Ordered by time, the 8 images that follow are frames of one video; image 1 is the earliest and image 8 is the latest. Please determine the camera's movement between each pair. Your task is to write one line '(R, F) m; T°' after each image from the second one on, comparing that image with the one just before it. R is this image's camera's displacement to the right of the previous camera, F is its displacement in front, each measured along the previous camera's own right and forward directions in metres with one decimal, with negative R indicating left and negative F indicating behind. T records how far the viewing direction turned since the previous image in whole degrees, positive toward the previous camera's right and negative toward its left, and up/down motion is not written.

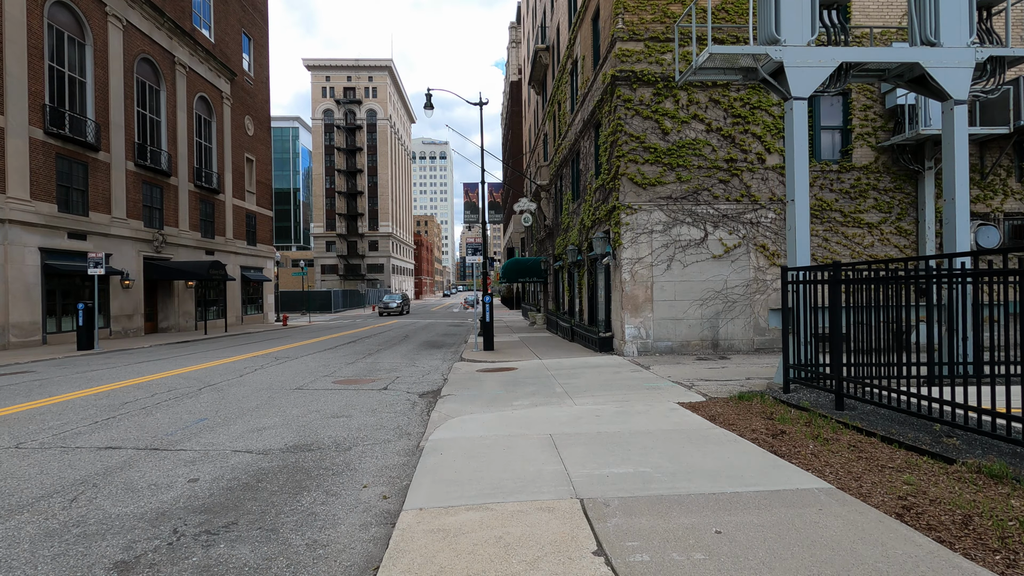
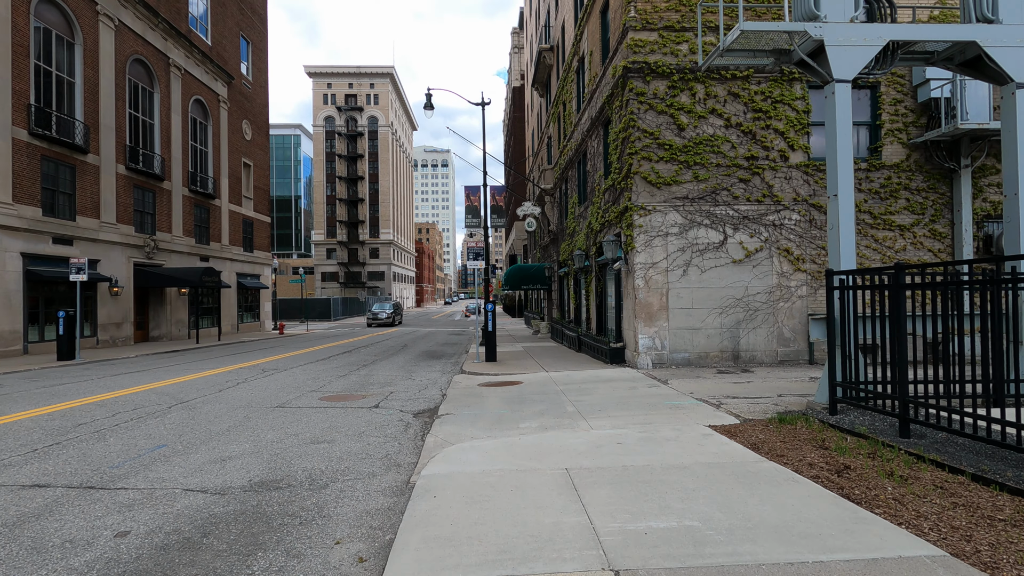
(-0.1, +1.0) m; 0°
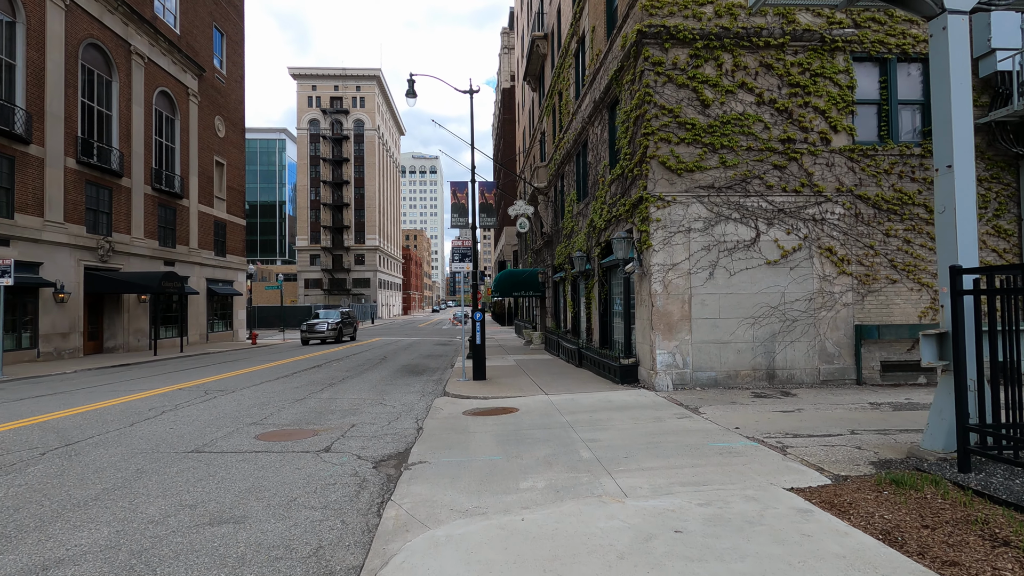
(-0.1, +2.1) m; +1°
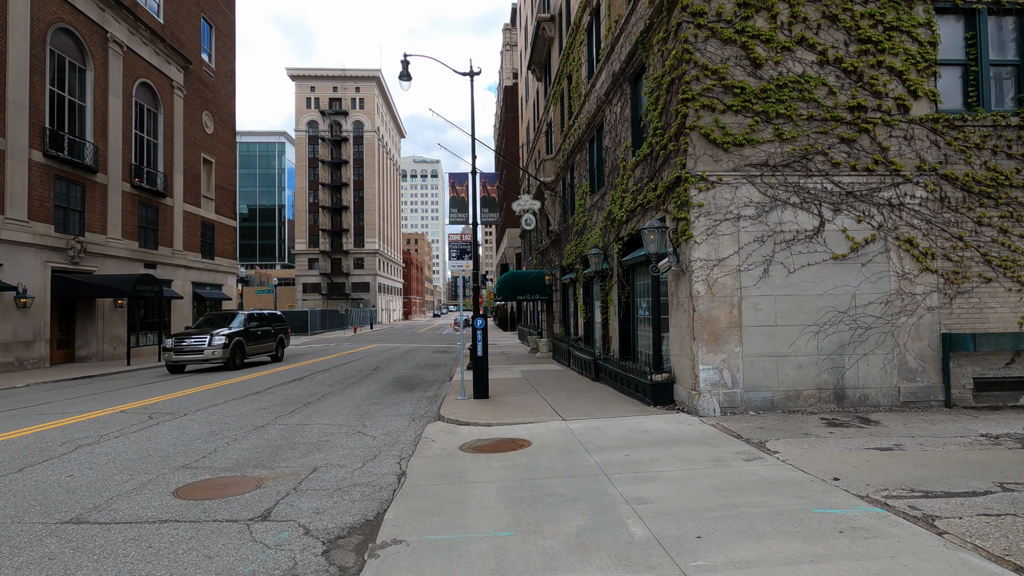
(-0.1, +2.0) m; 0°
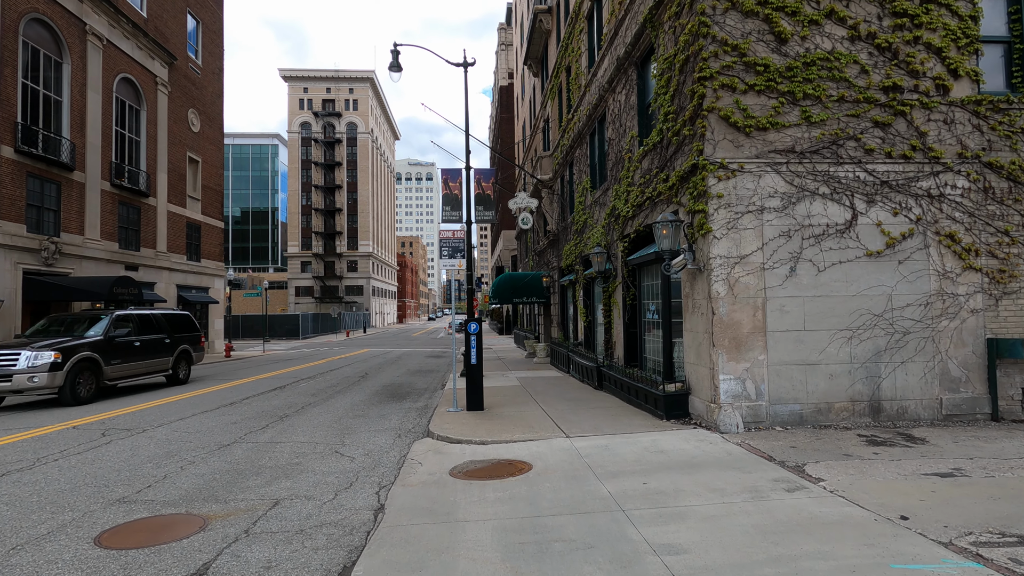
(0.0, +1.0) m; +1°
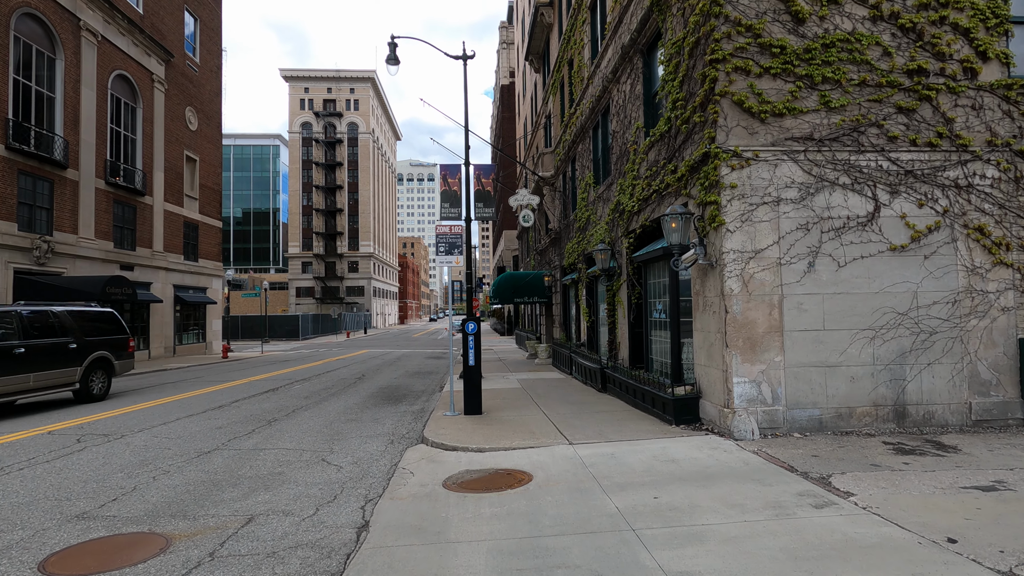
(0.0, +0.5) m; 0°
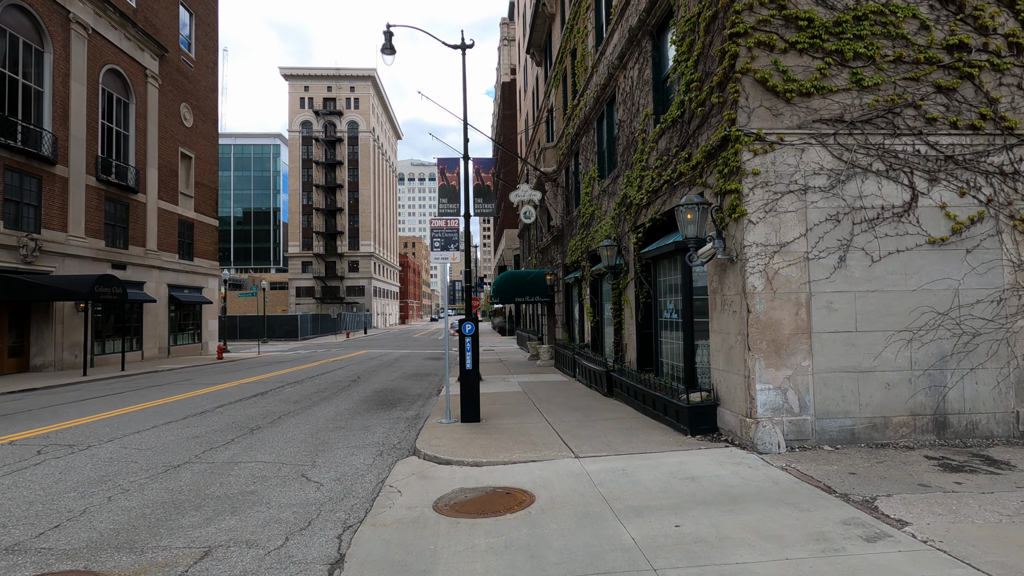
(0.0, +0.7) m; 0°
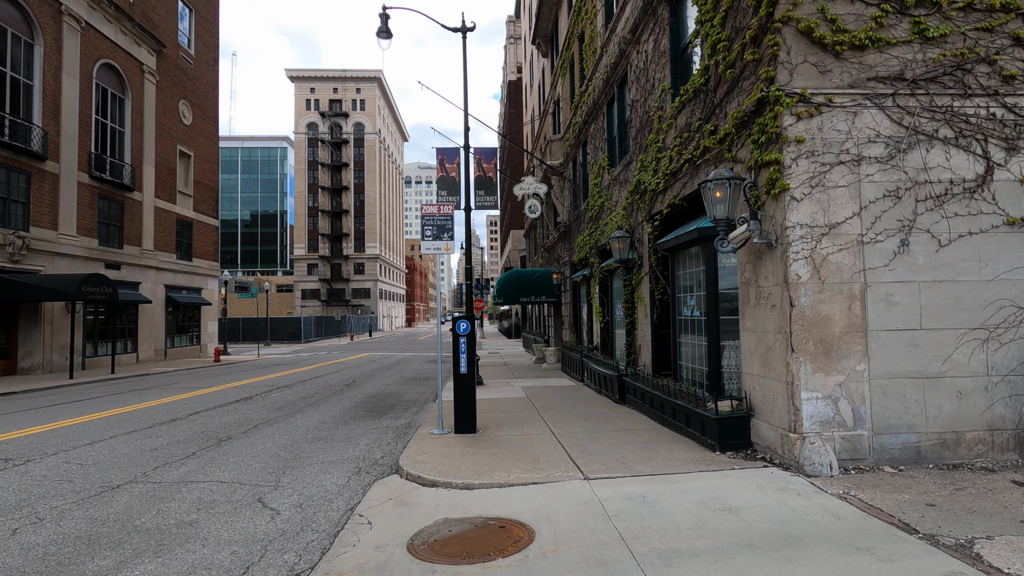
(+0.1, +1.0) m; -1°
